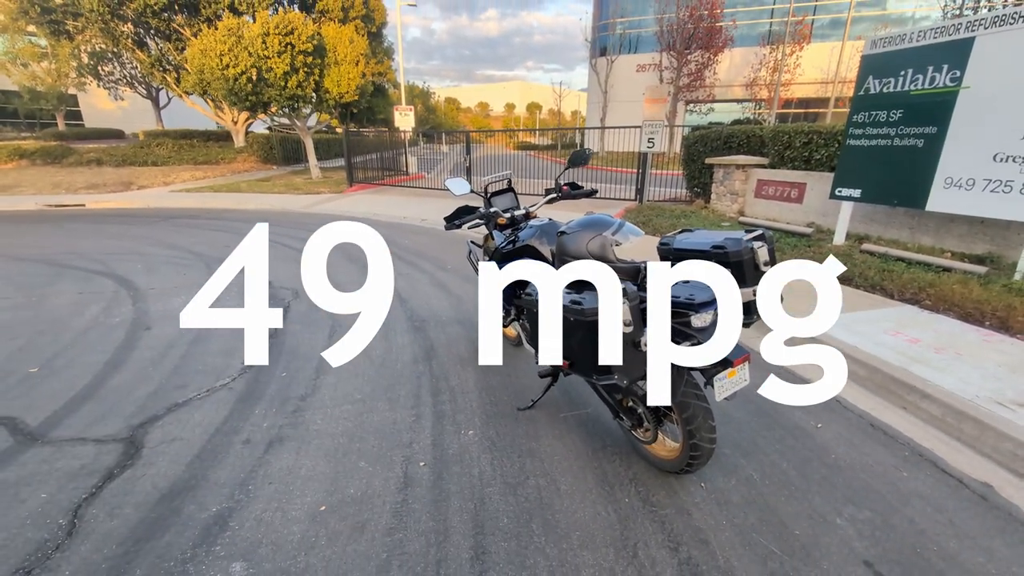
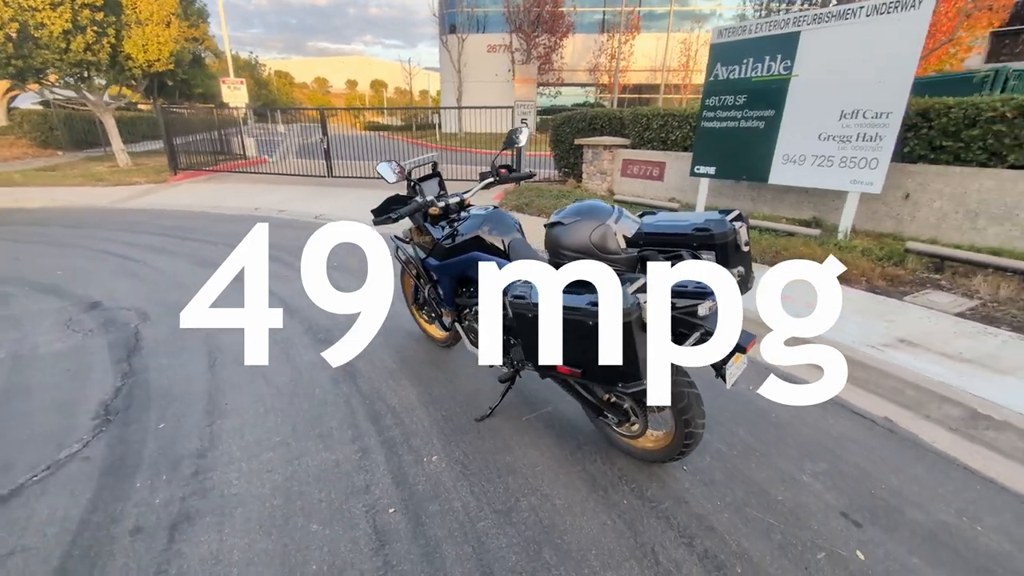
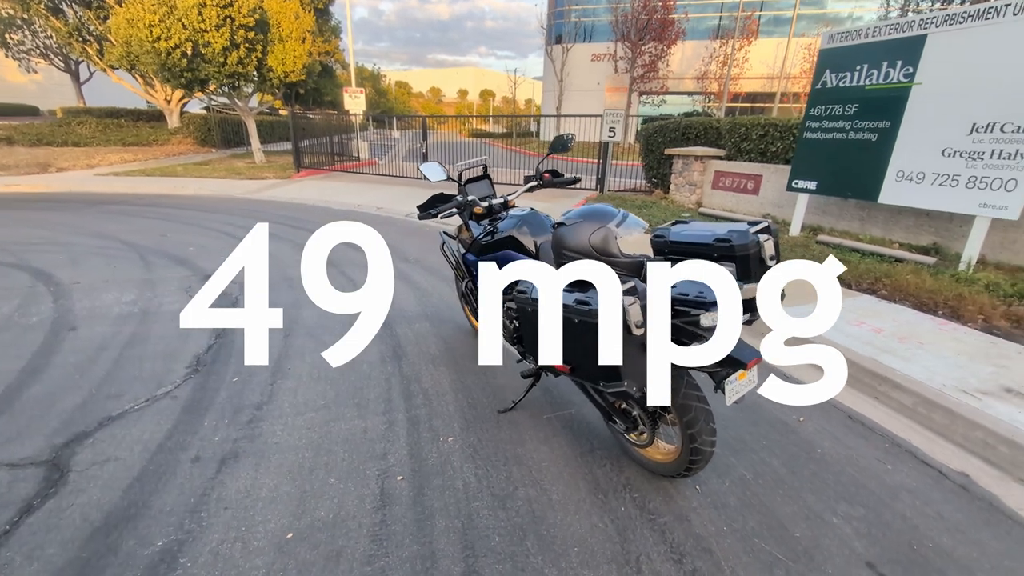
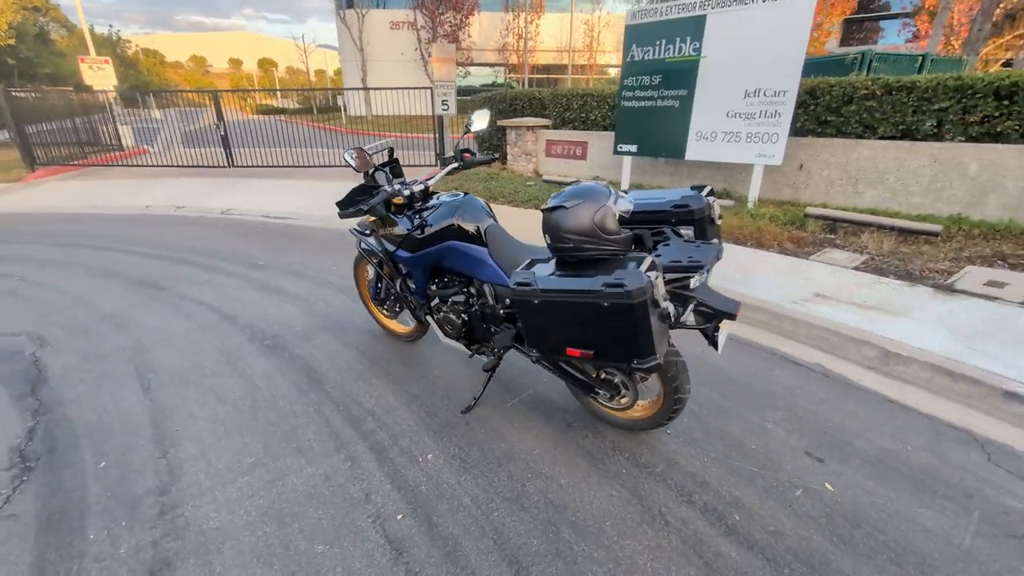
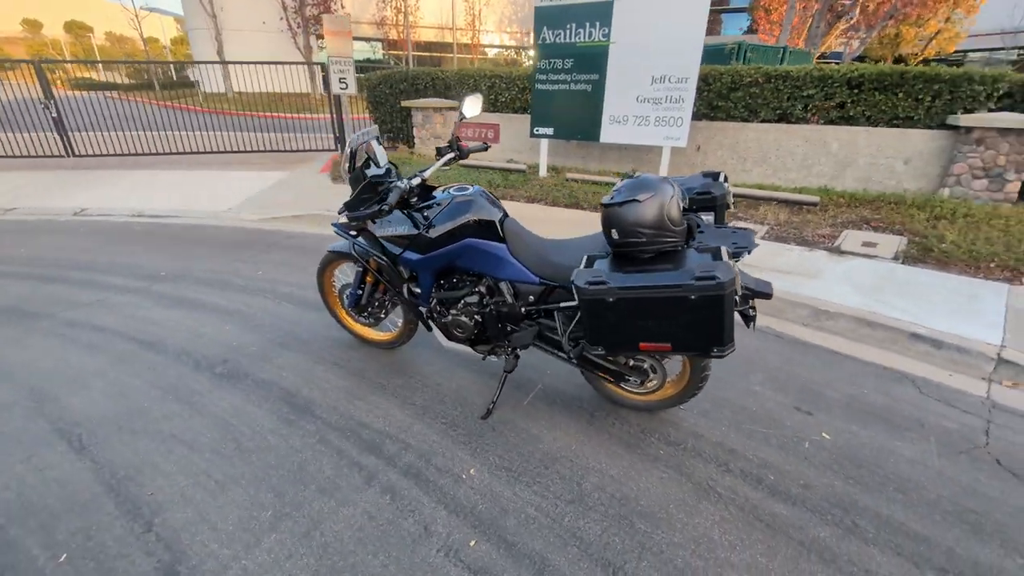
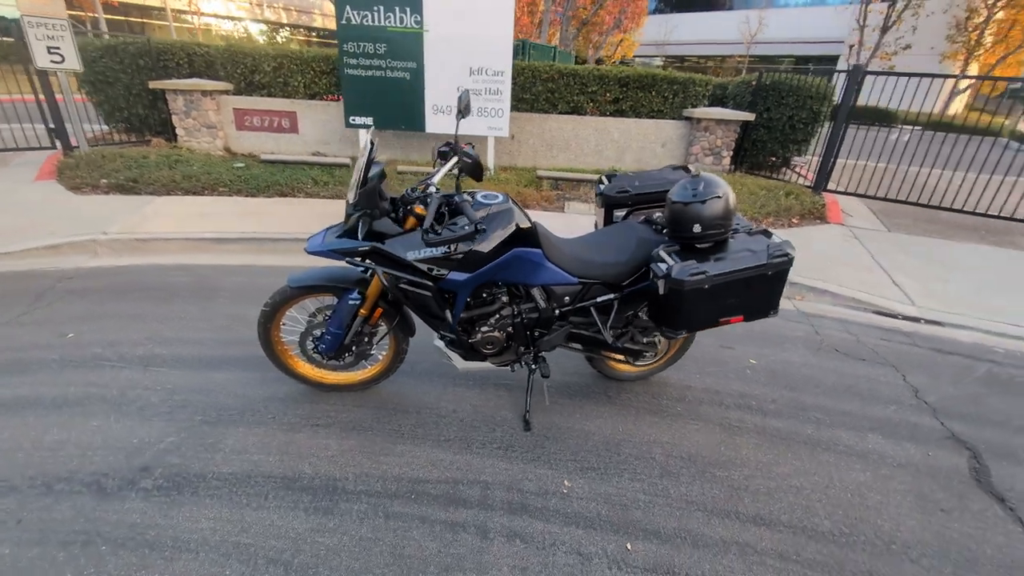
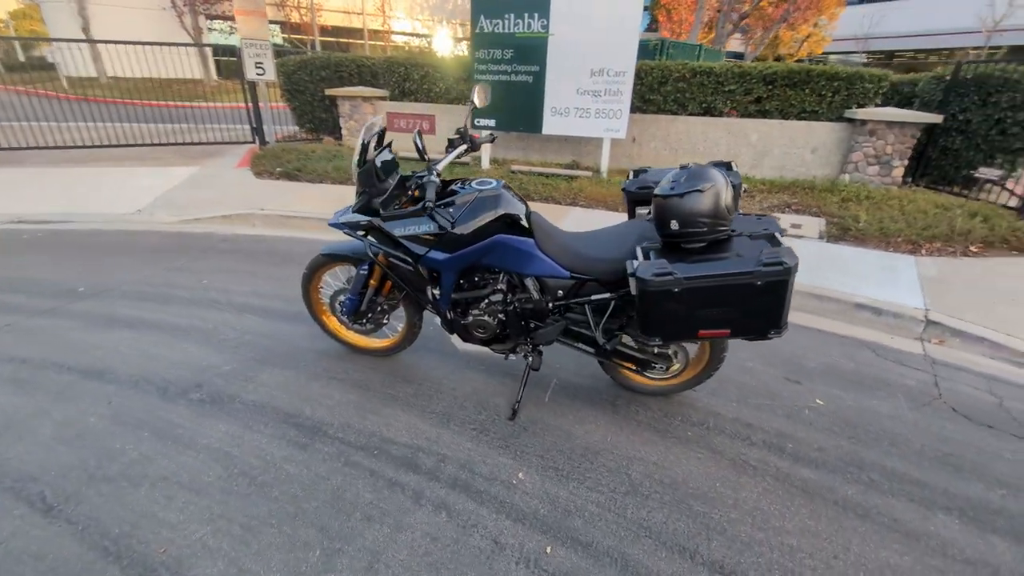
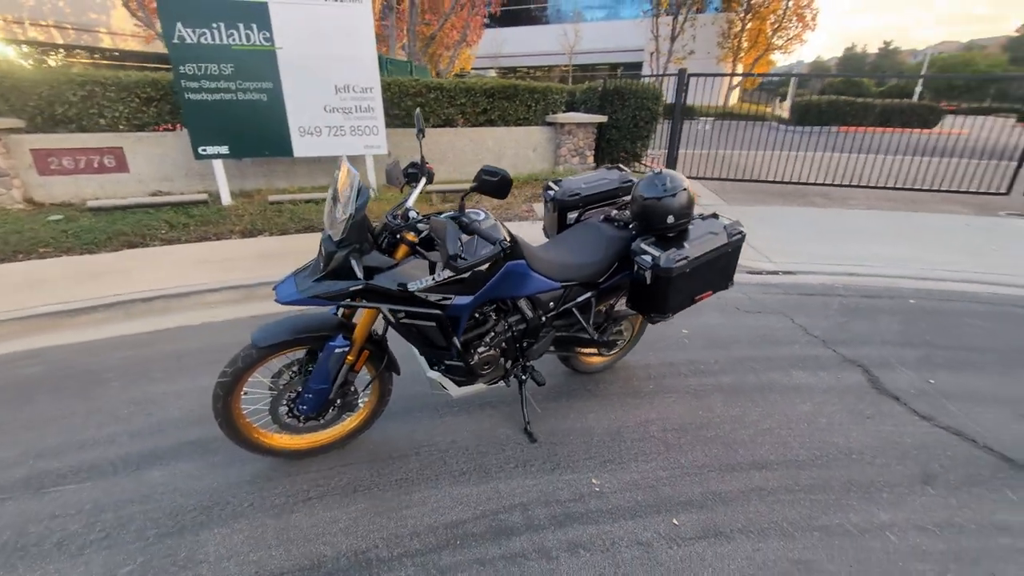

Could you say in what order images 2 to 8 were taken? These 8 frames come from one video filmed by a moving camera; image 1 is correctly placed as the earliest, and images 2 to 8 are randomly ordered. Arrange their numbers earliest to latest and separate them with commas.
3, 2, 4, 5, 7, 6, 8
